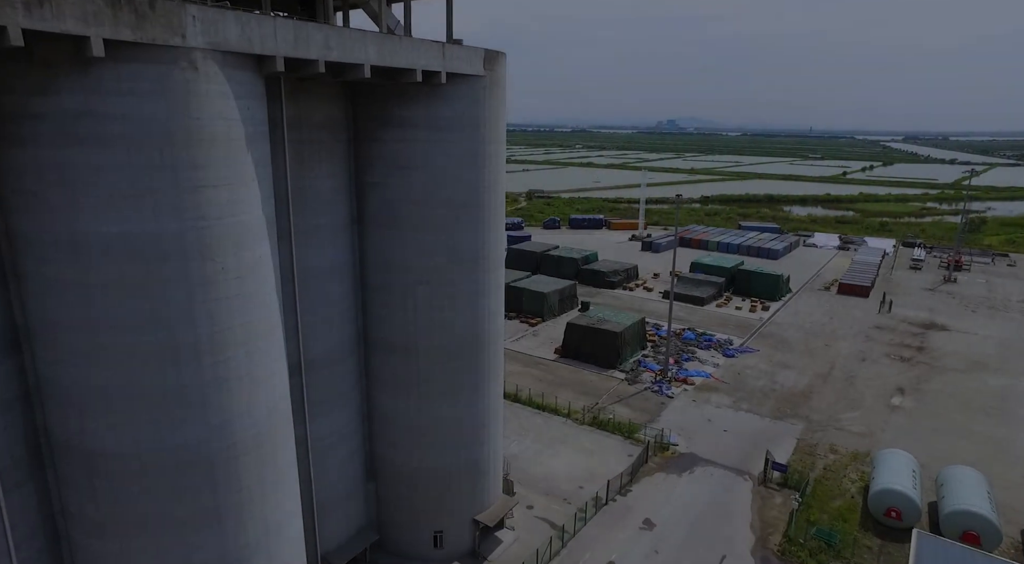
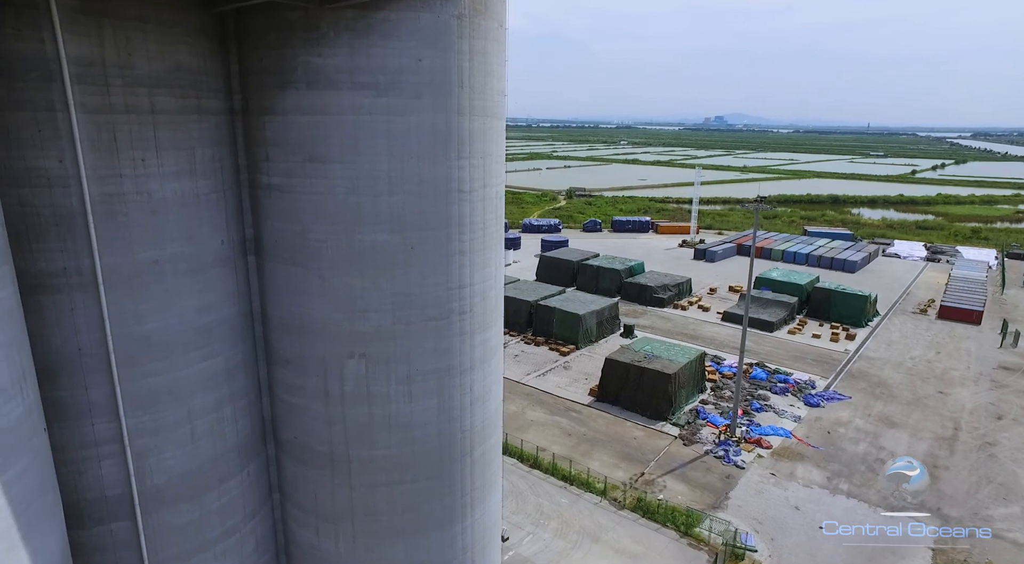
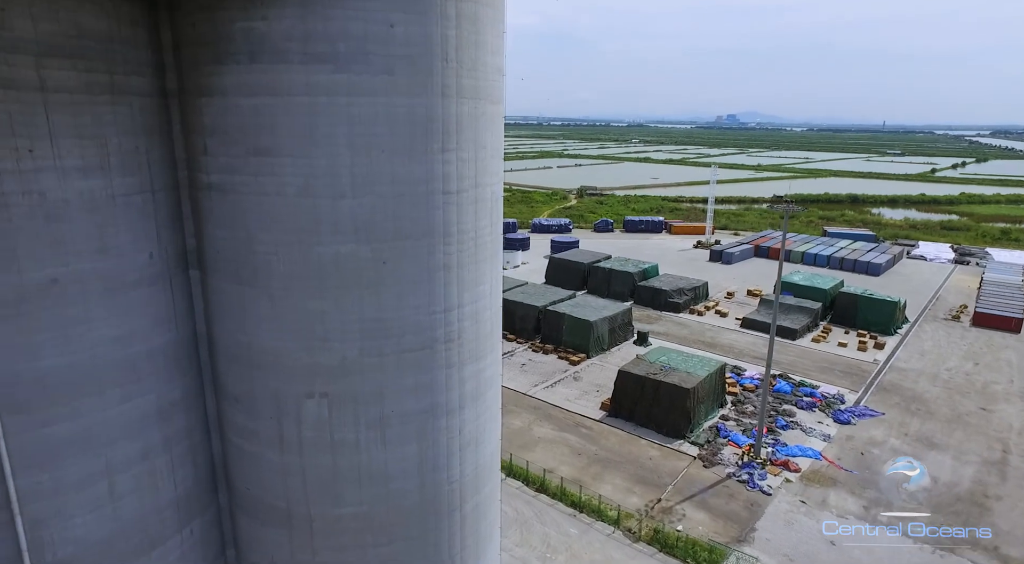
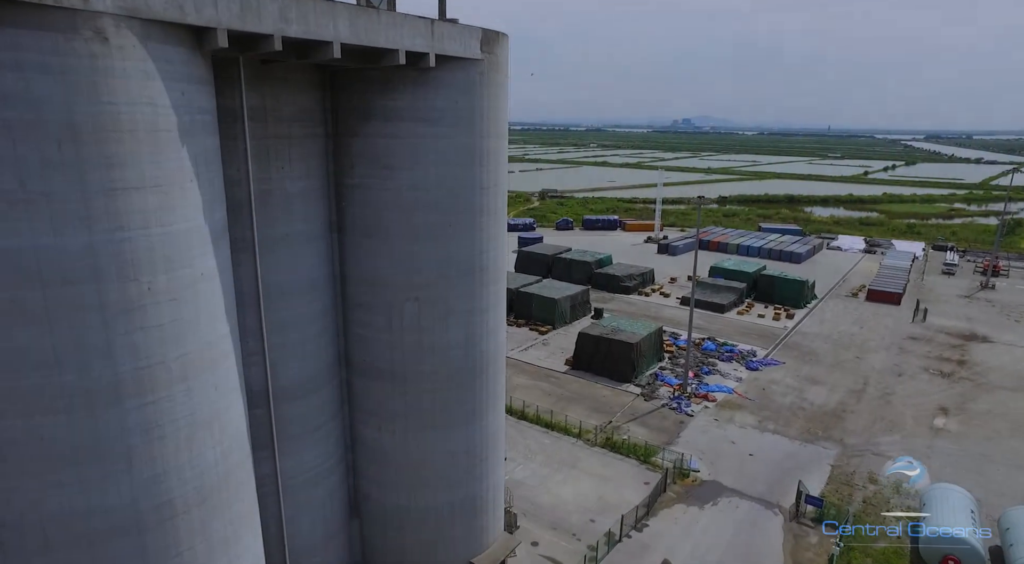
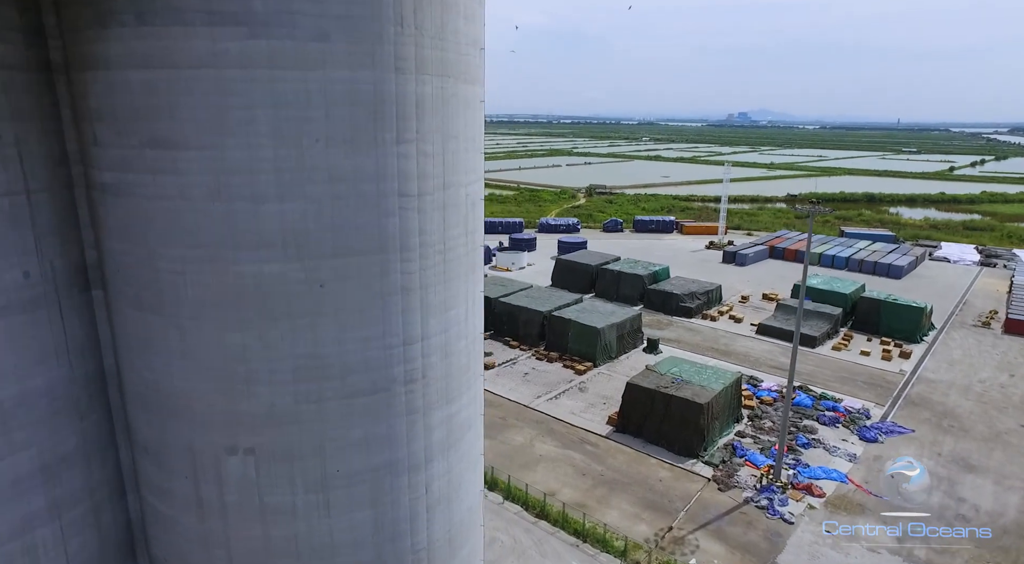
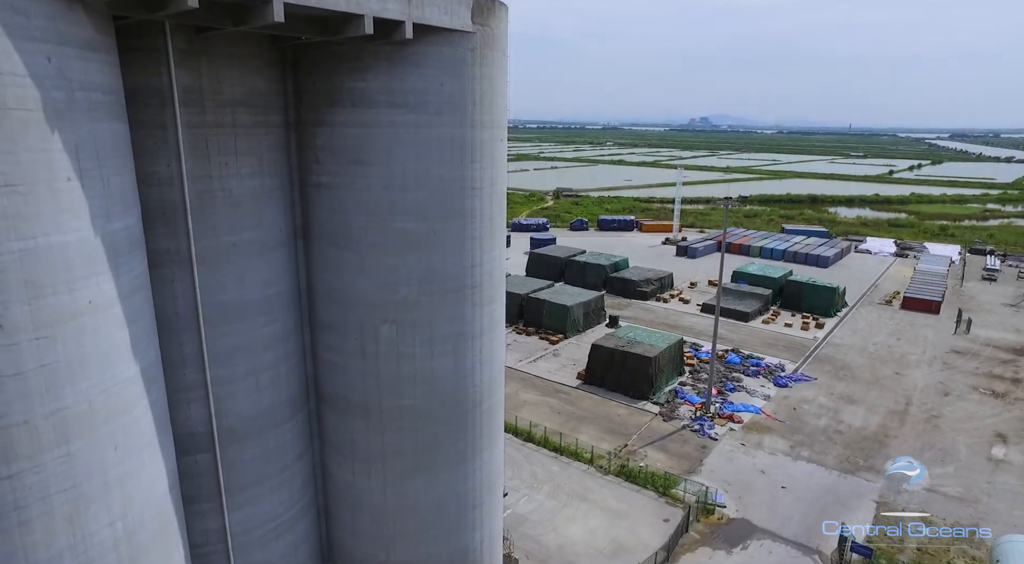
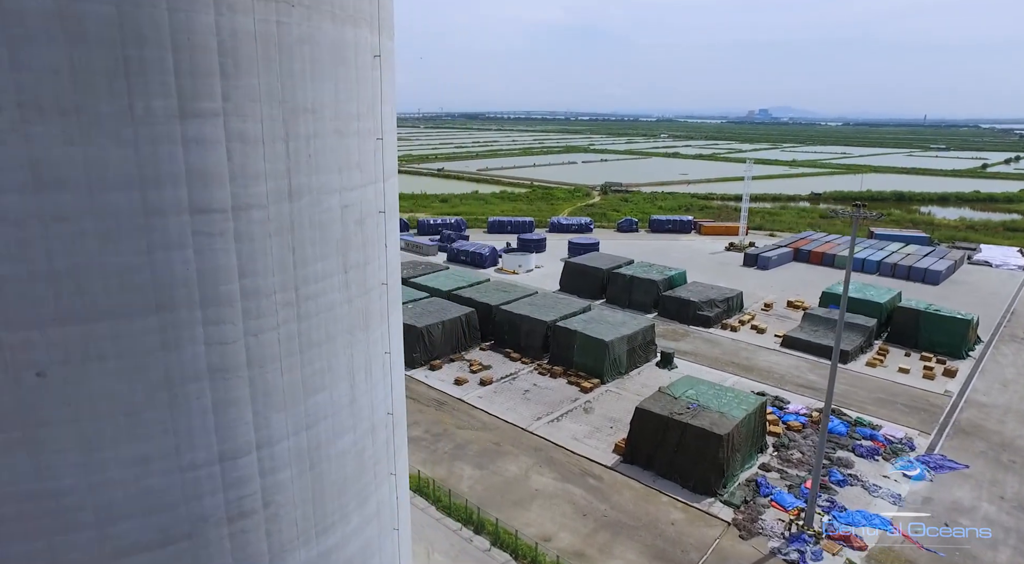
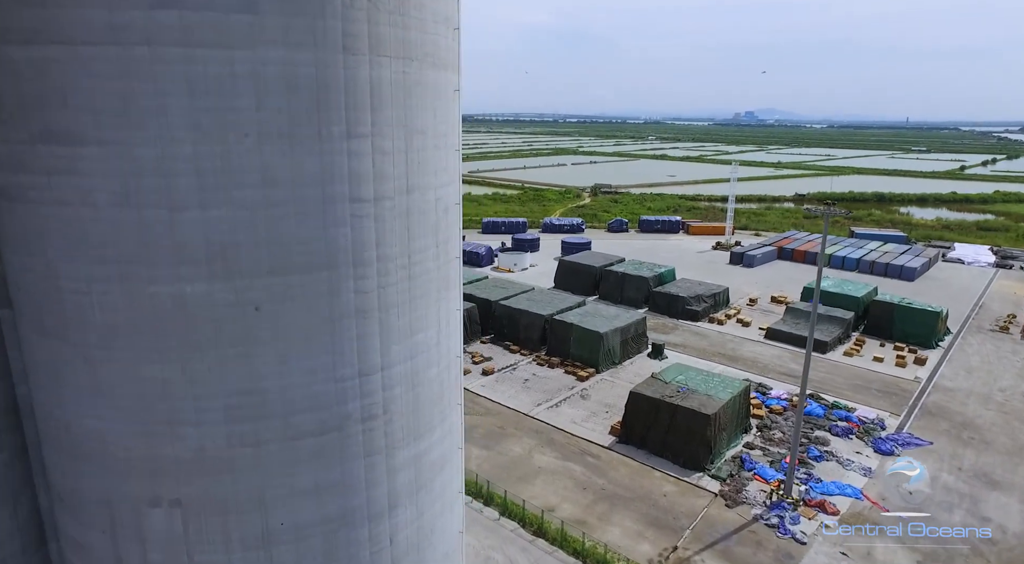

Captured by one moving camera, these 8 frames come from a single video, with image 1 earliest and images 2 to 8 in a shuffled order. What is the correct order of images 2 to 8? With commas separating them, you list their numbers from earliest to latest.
4, 6, 2, 3, 5, 8, 7
